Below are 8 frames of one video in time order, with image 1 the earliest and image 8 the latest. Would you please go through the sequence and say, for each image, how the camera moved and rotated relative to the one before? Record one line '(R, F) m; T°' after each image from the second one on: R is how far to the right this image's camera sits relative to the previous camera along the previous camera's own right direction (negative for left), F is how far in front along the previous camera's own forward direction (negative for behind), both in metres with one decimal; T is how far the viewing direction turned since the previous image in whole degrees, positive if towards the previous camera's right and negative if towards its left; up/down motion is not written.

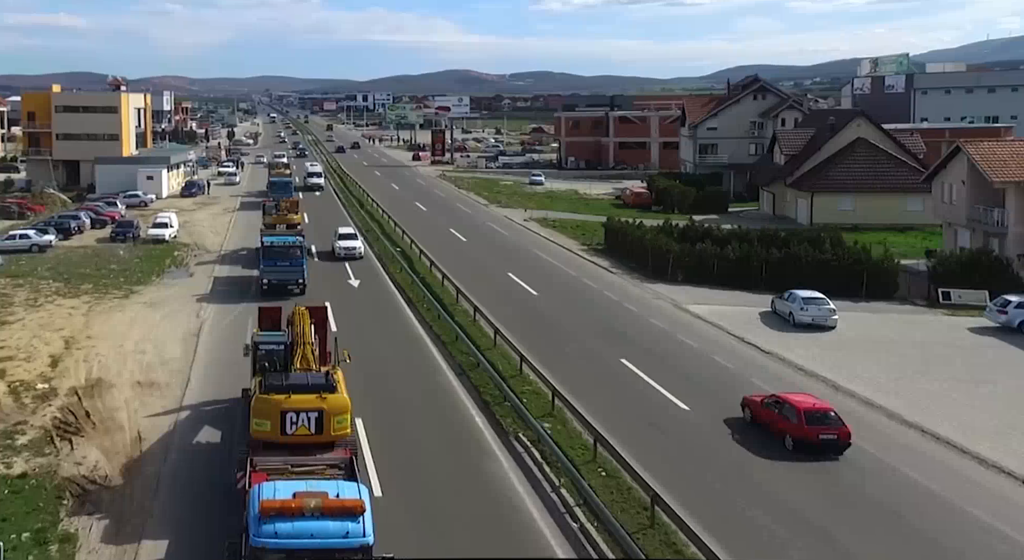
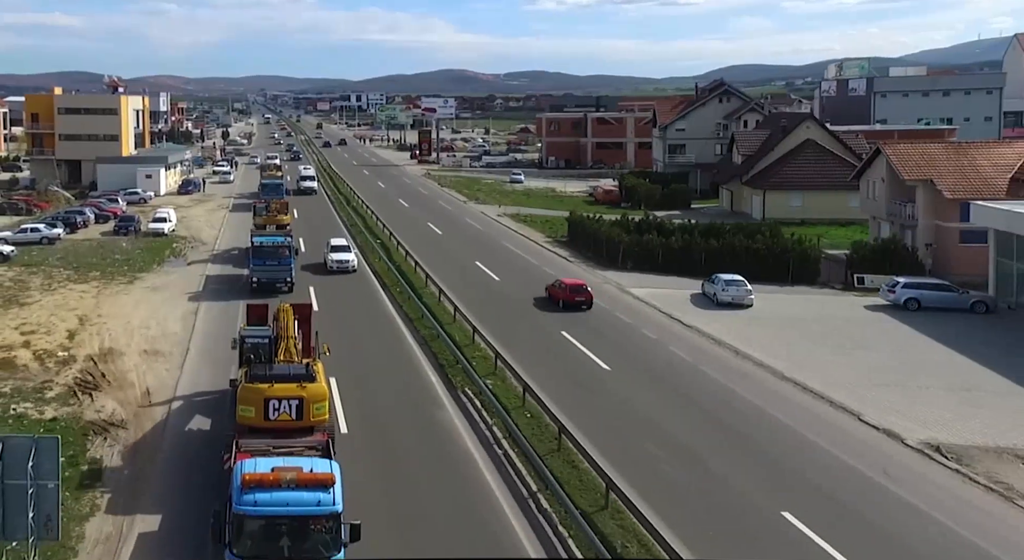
(+1.1, -4.2) m; 0°
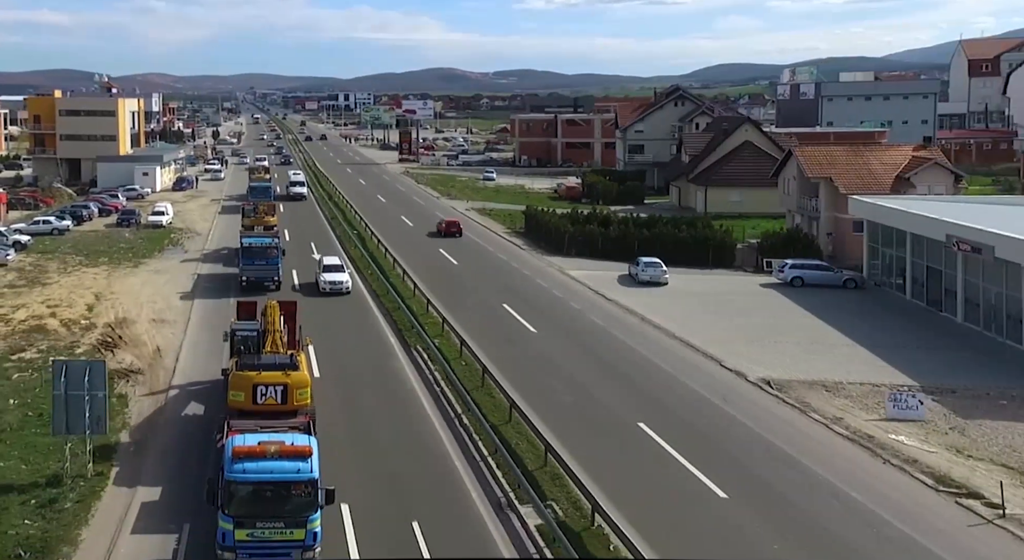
(+1.3, -6.0) m; +1°
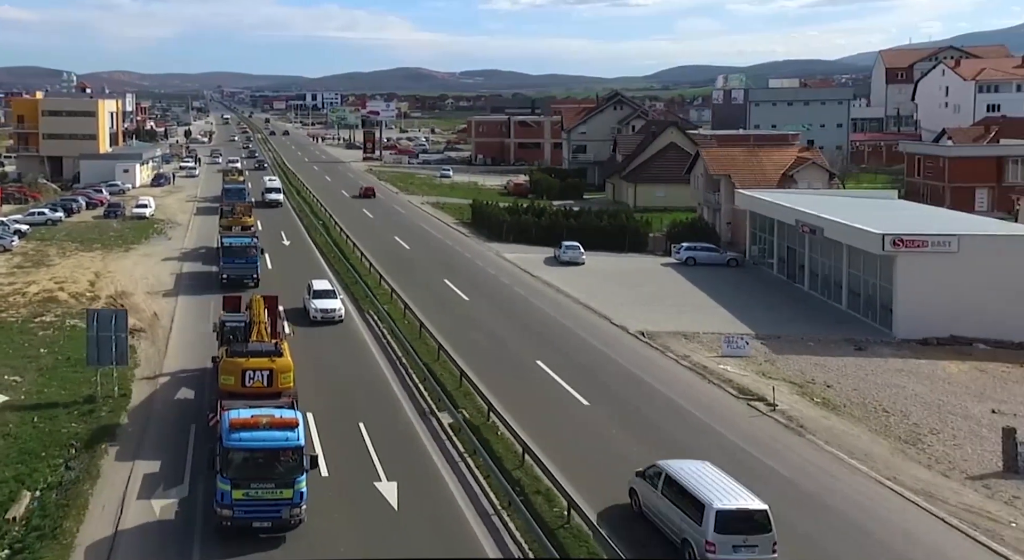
(+1.1, -7.0) m; +2°
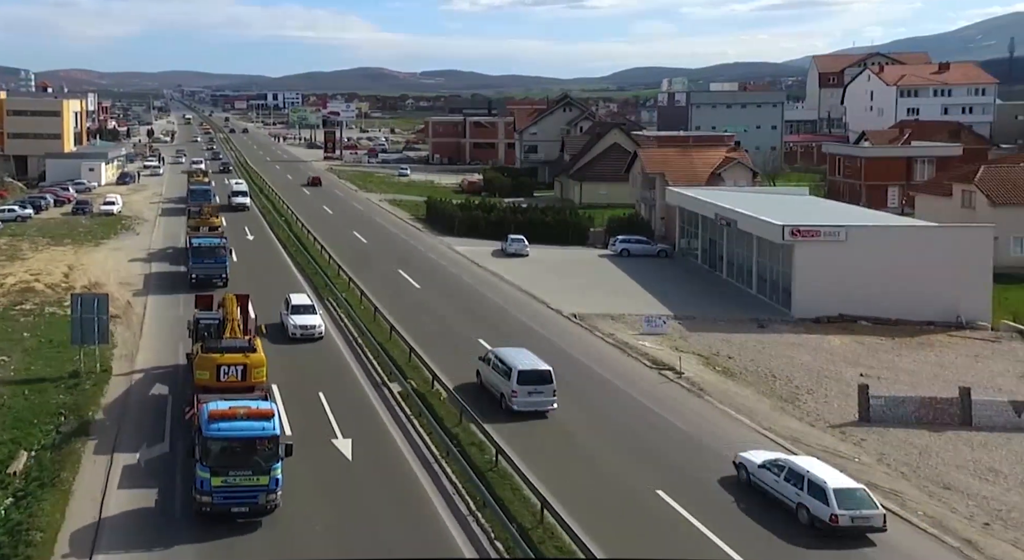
(+0.6, -3.5) m; +2°
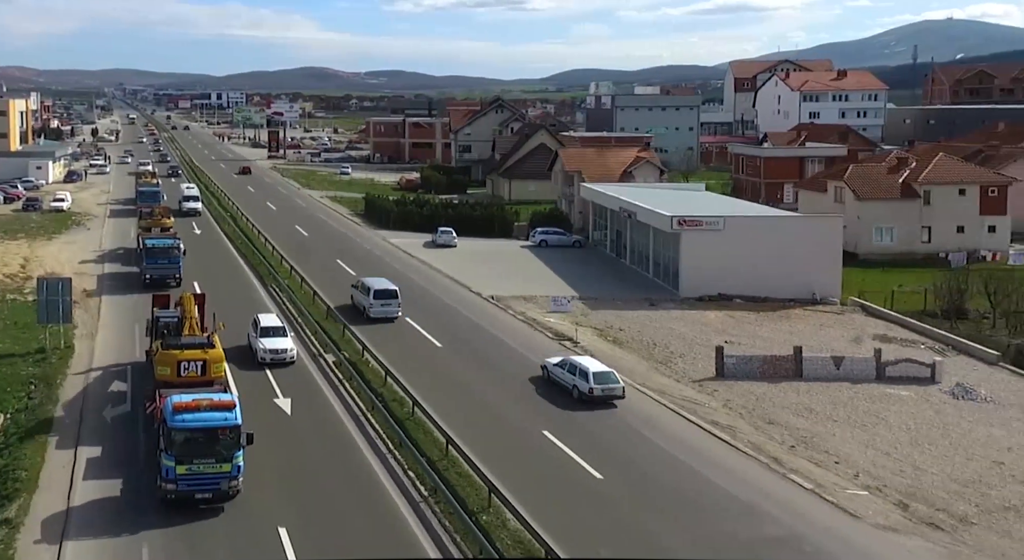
(+0.8, -4.4) m; +3°
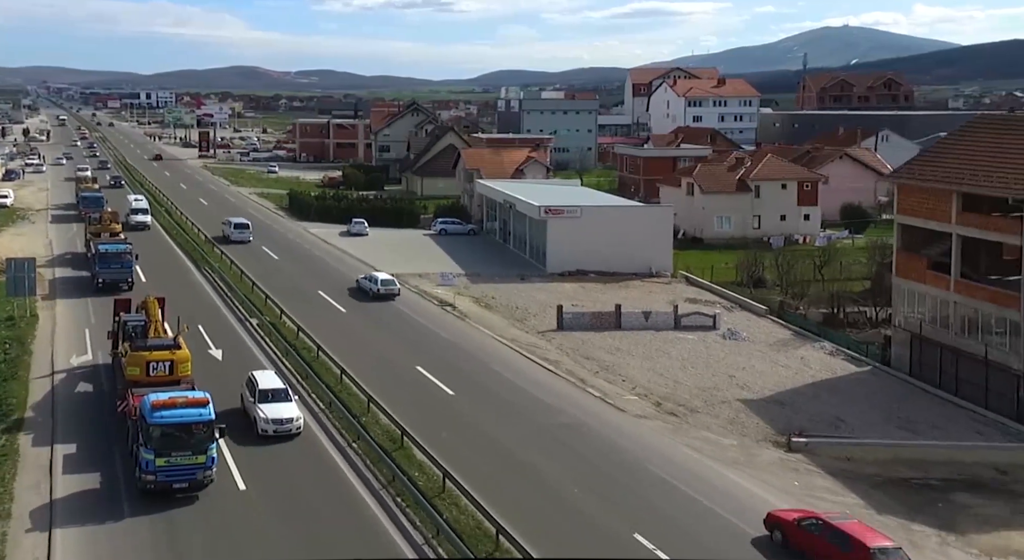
(+1.5, -7.5) m; +3°
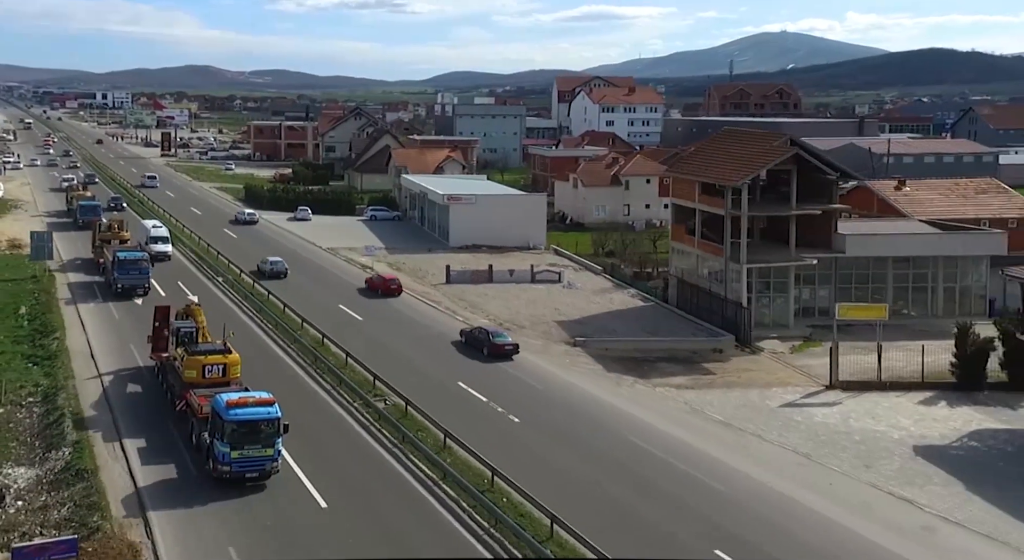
(+2.2, -11.5) m; +2°
